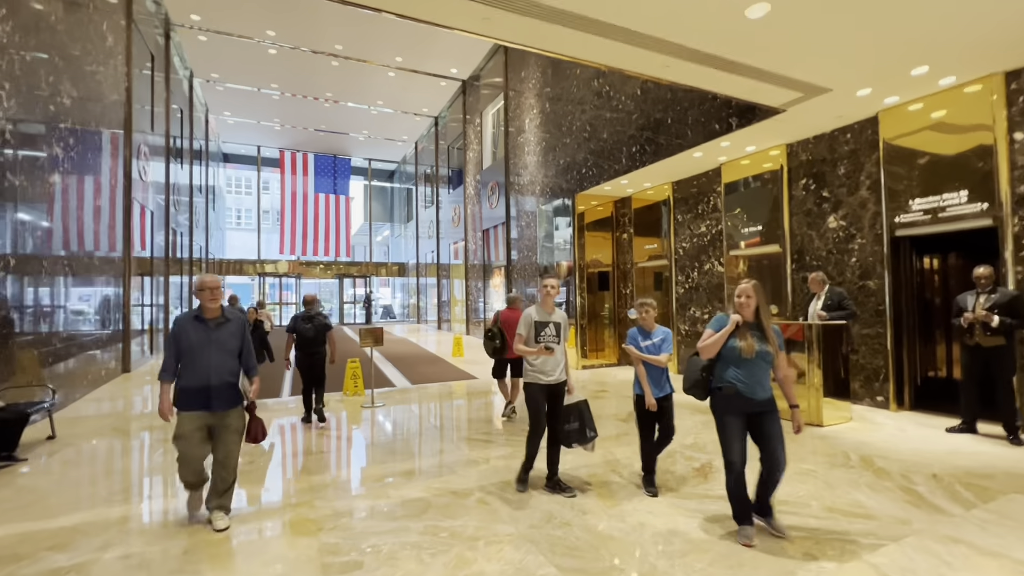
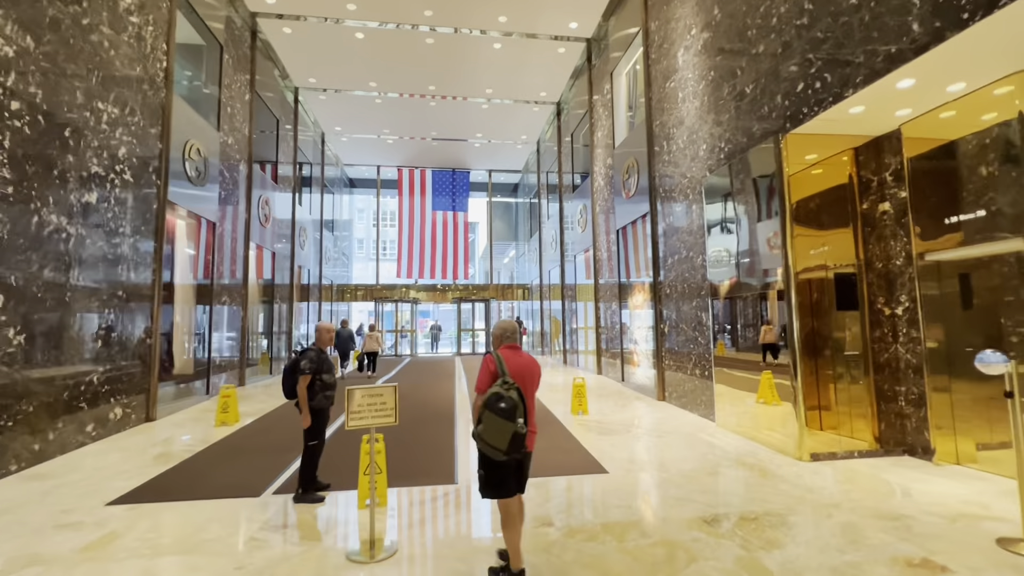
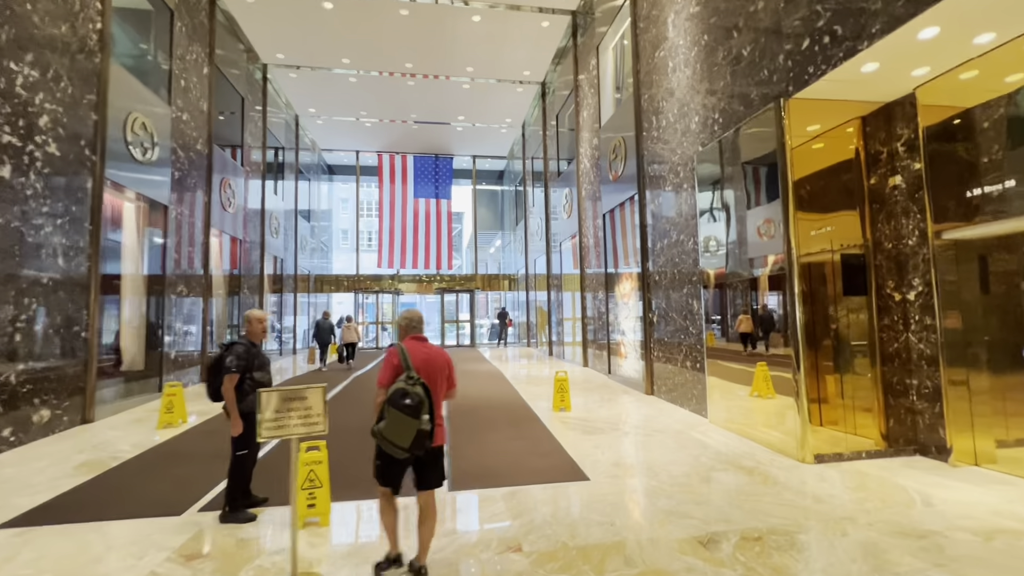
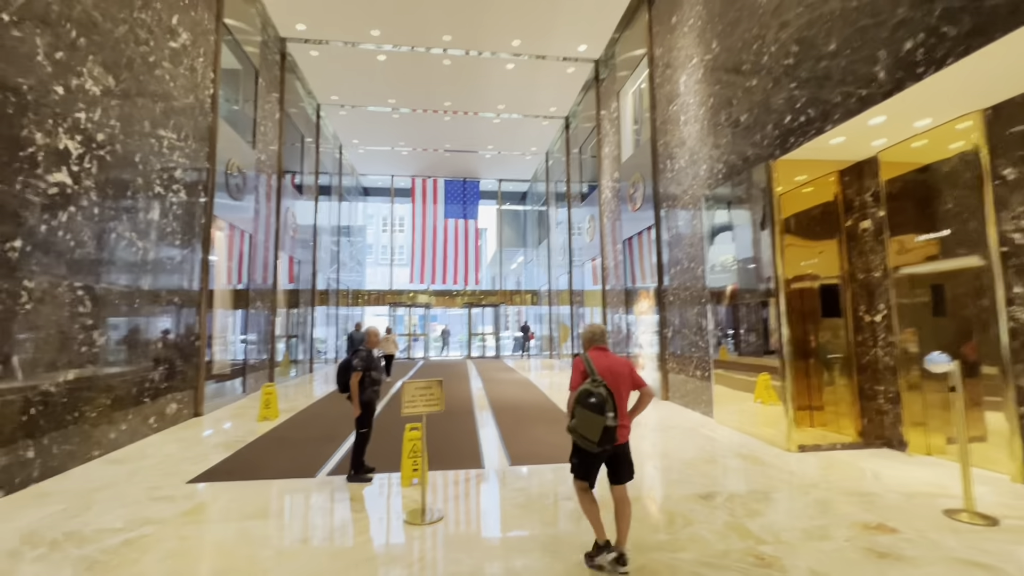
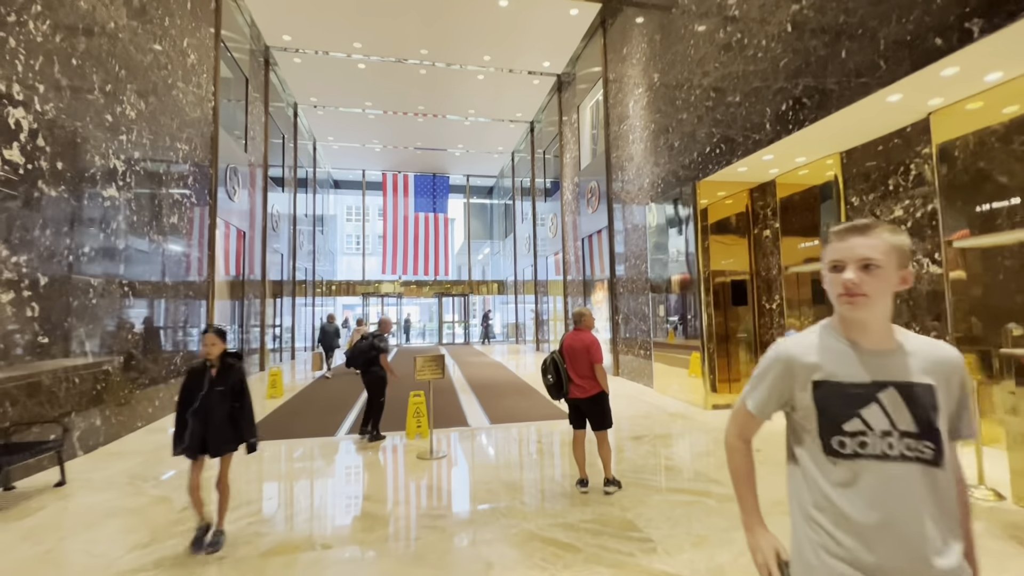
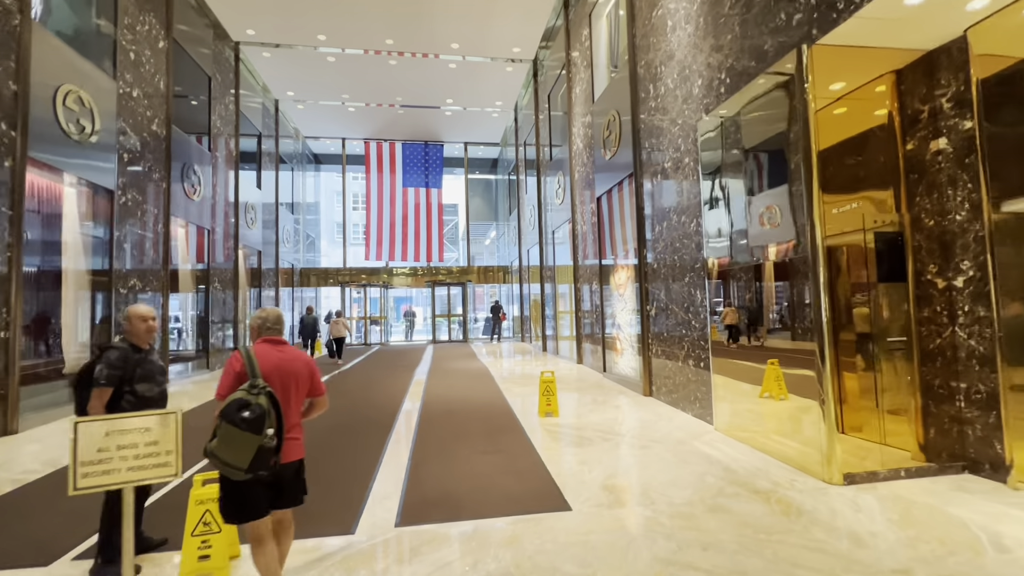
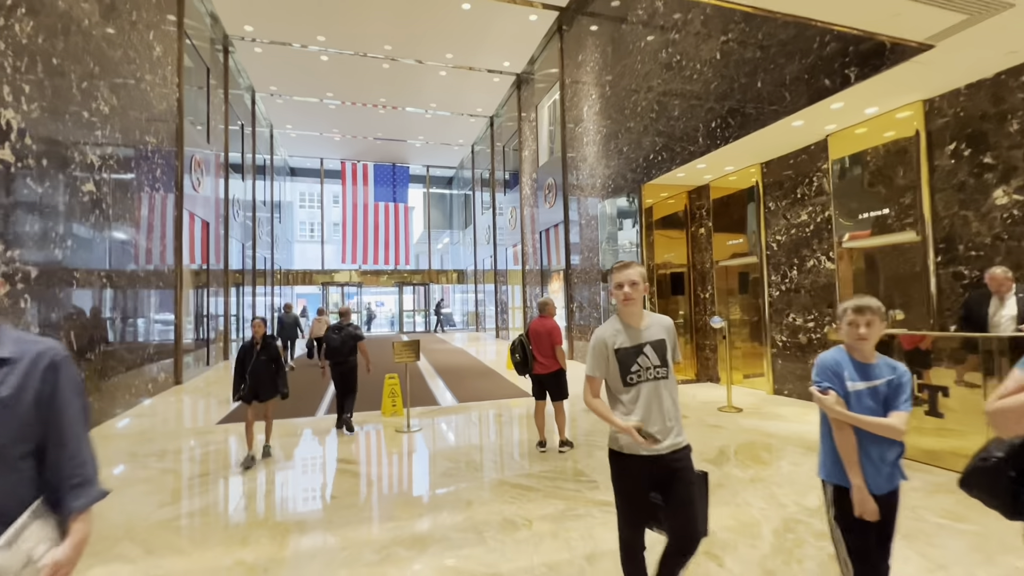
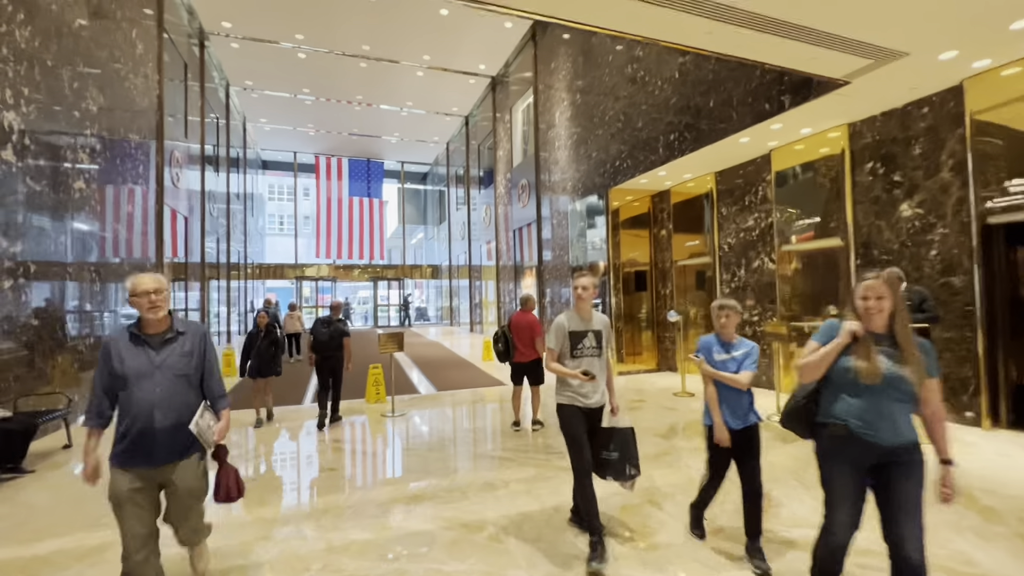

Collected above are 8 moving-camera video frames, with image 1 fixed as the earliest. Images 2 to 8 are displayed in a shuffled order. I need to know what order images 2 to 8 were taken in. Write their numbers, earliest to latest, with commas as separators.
8, 7, 5, 4, 2, 3, 6
